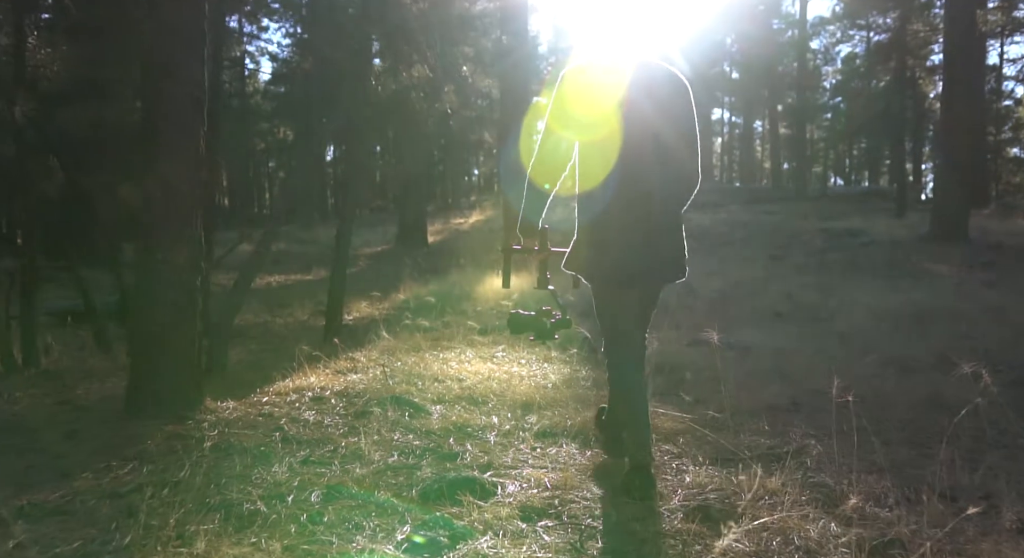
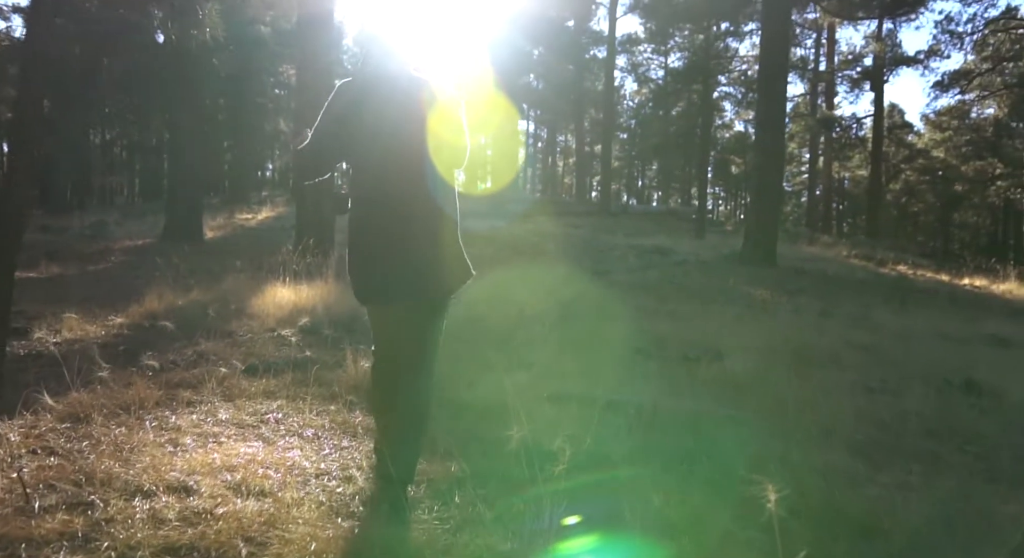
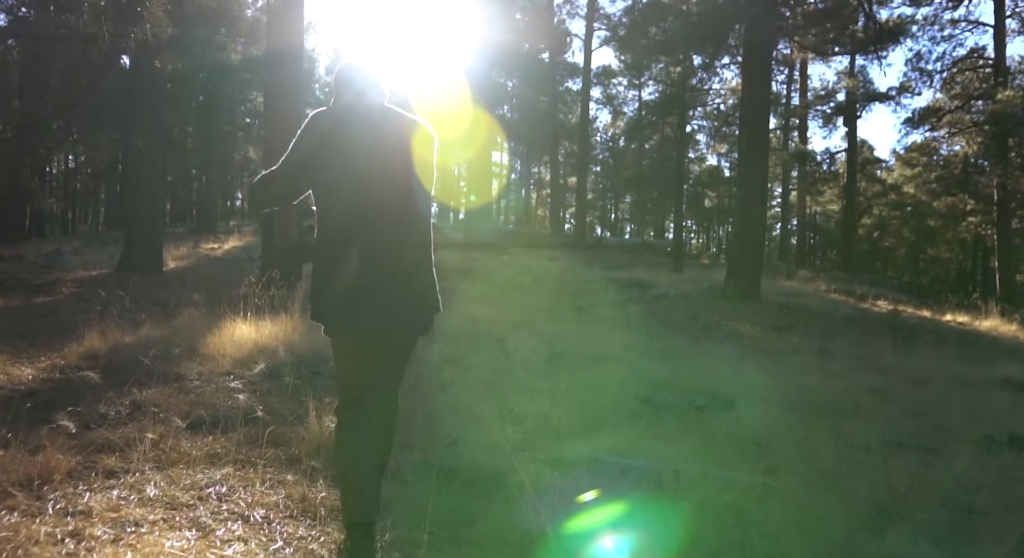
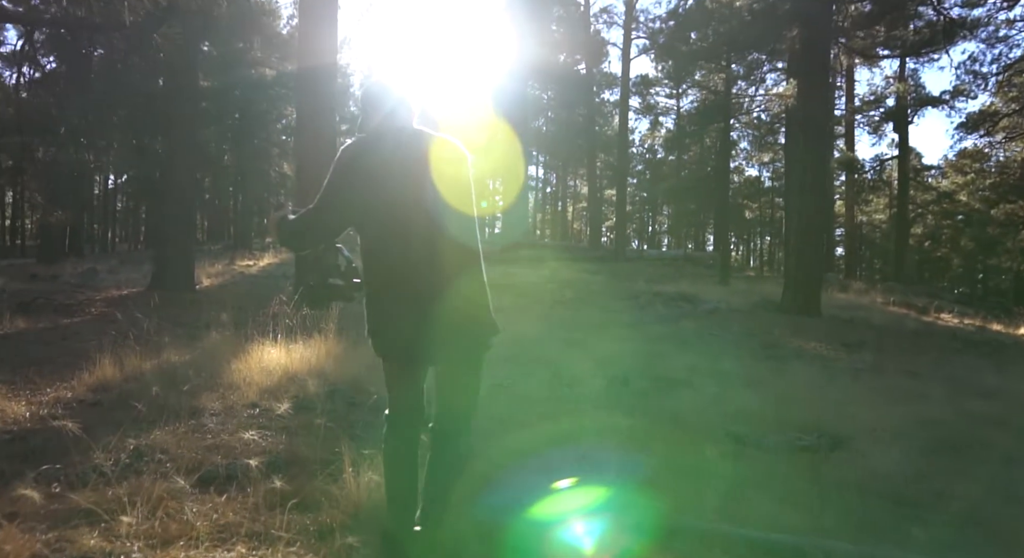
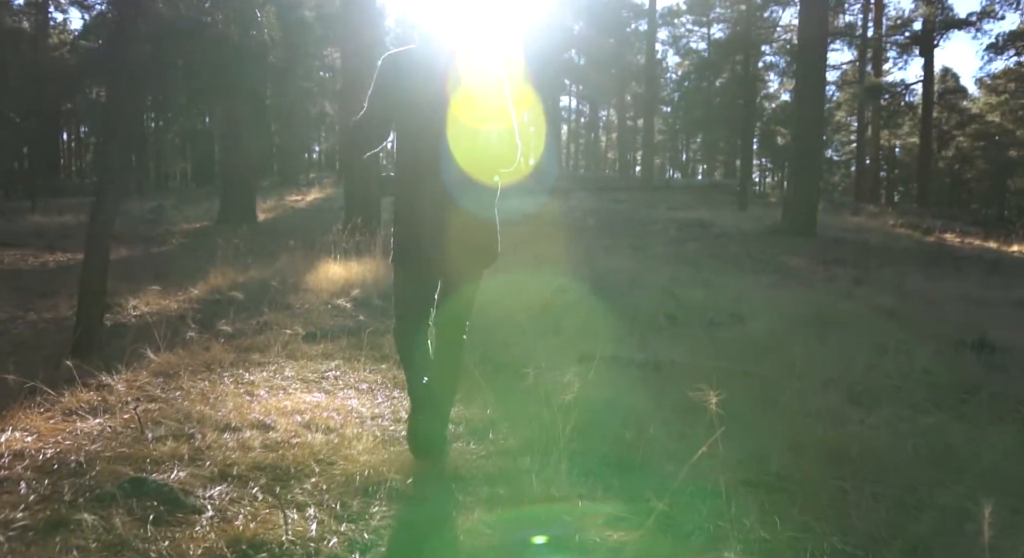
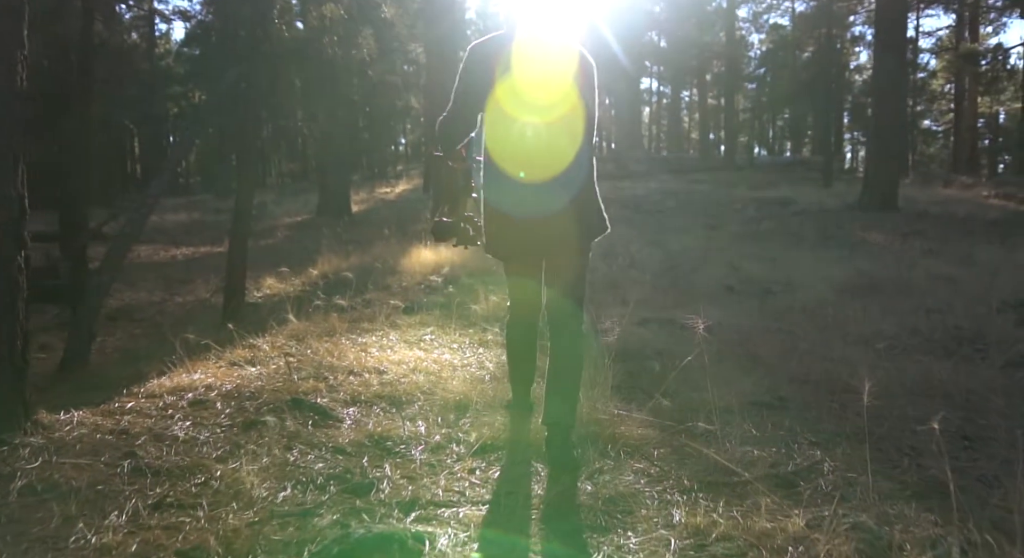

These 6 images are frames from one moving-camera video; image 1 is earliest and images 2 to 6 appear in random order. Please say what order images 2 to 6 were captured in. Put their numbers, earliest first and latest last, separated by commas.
6, 5, 2, 3, 4
